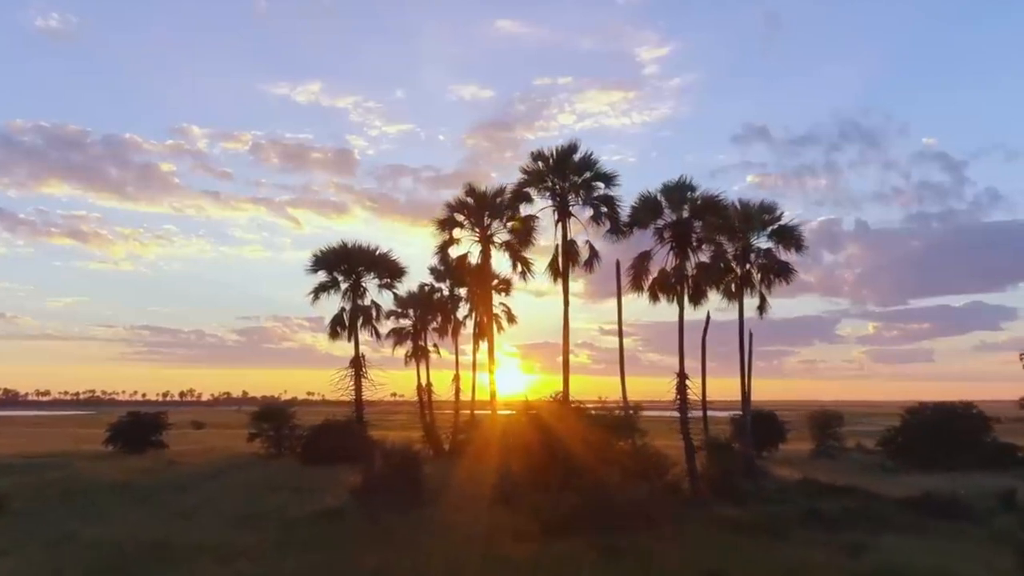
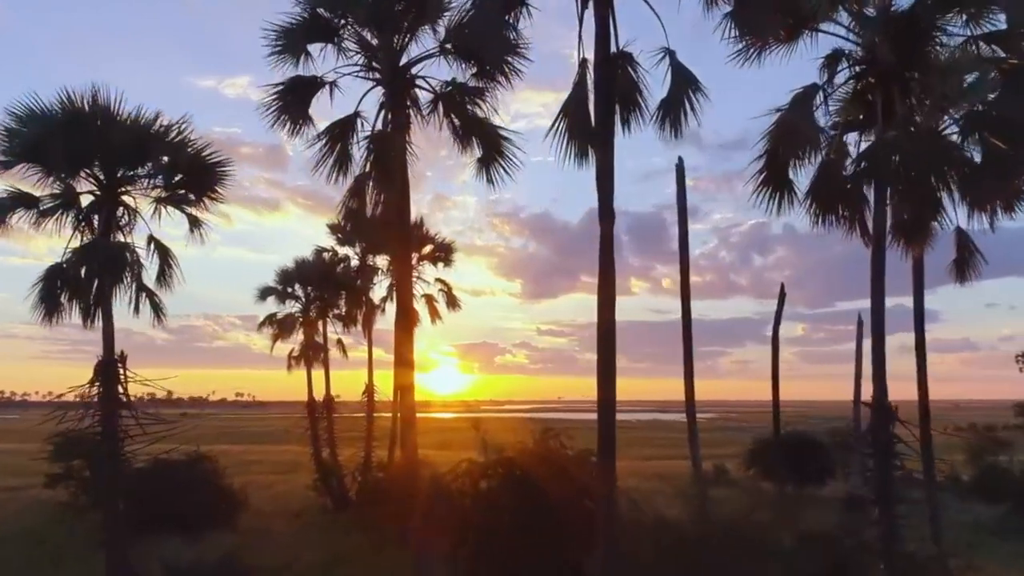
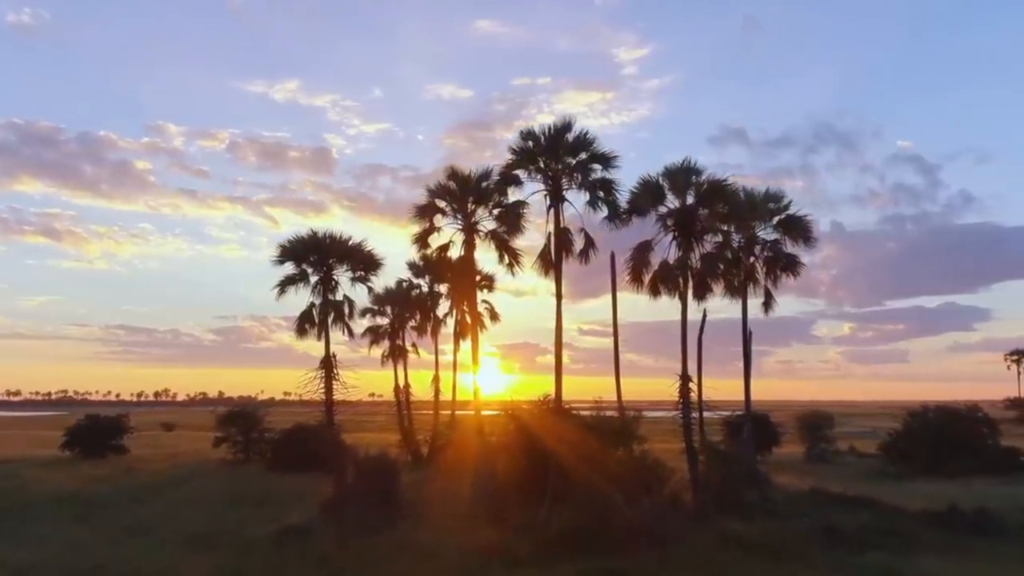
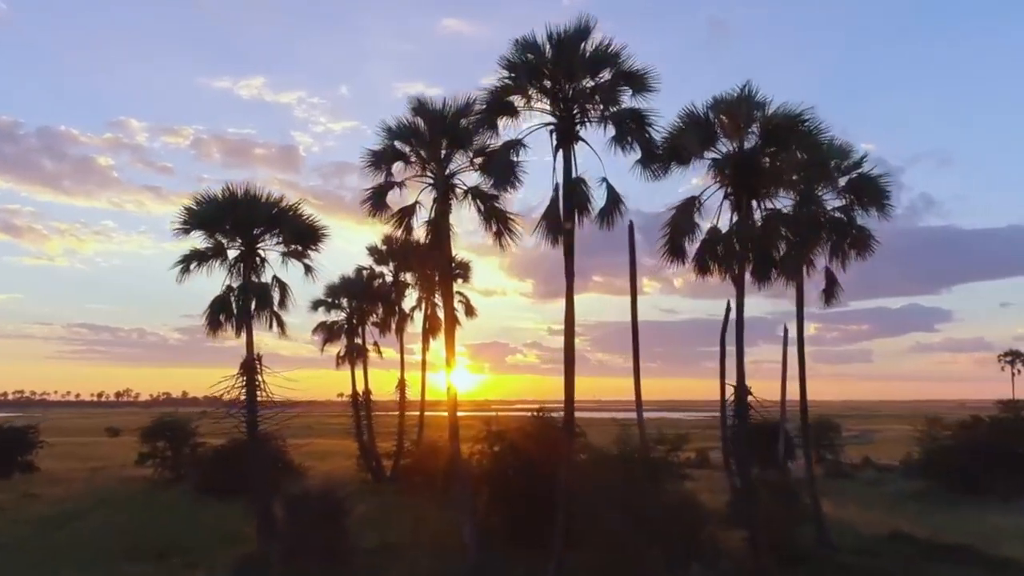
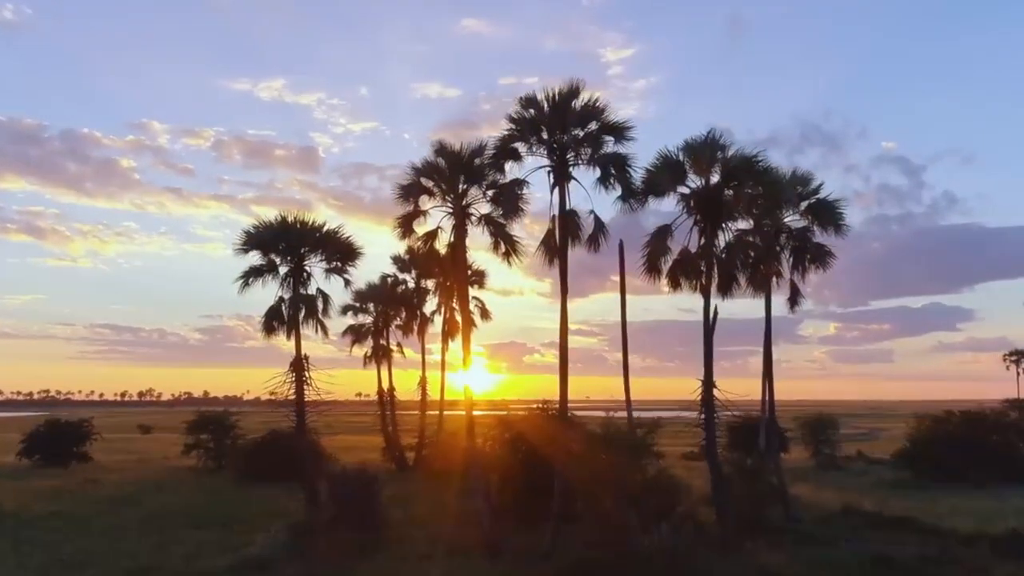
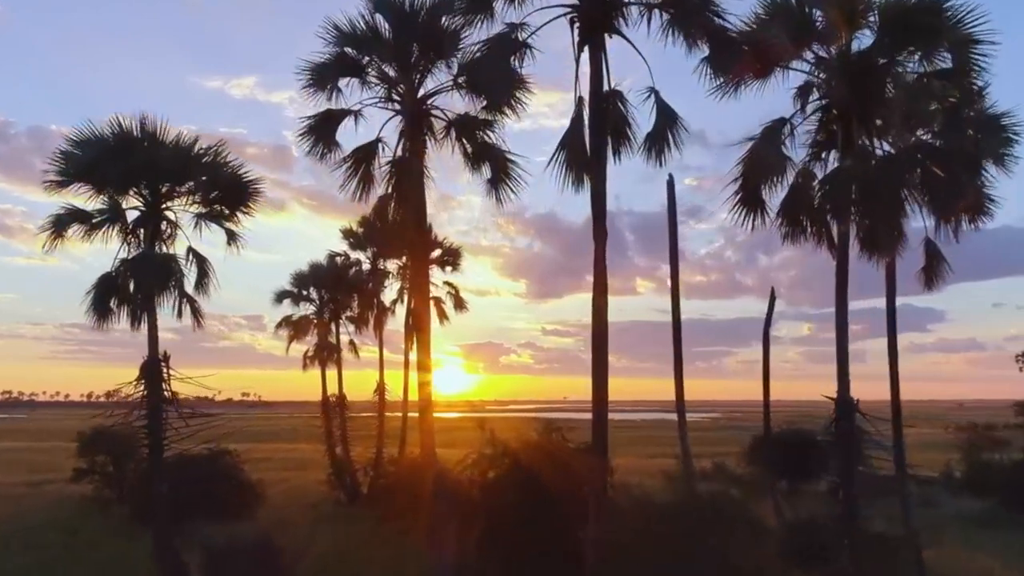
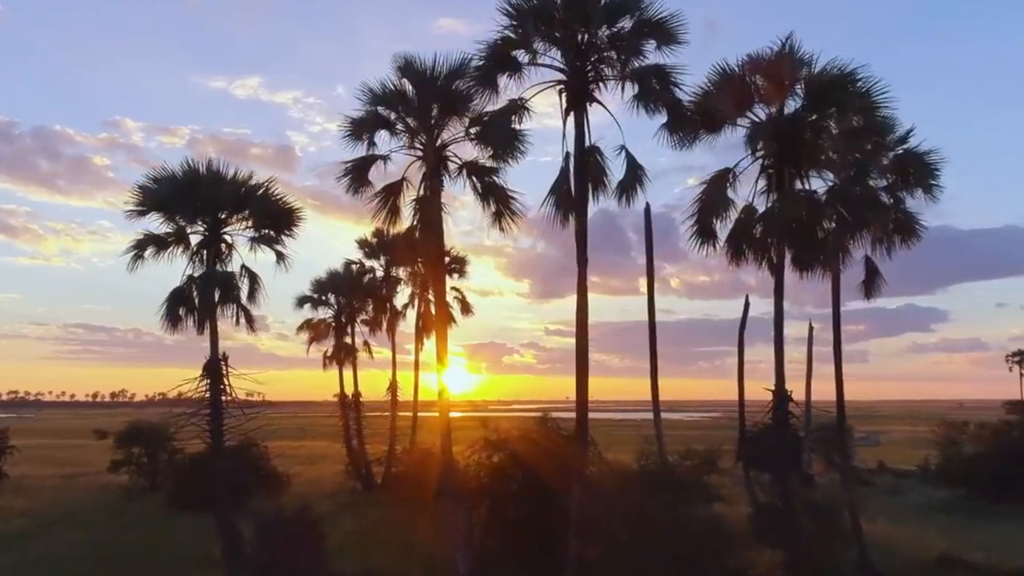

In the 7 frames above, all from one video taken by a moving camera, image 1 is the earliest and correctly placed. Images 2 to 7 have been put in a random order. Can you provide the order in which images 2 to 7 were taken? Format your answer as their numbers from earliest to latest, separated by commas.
3, 5, 4, 7, 6, 2
